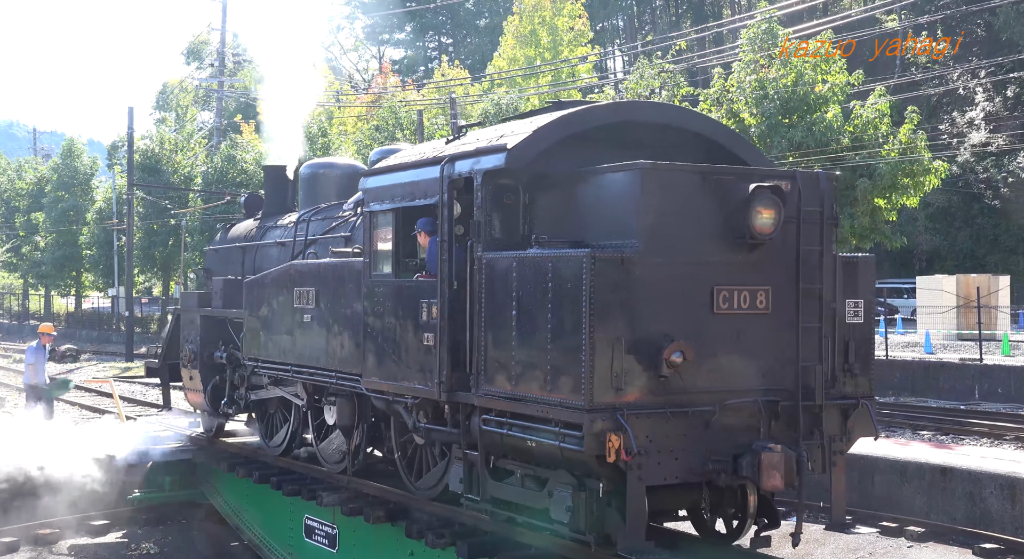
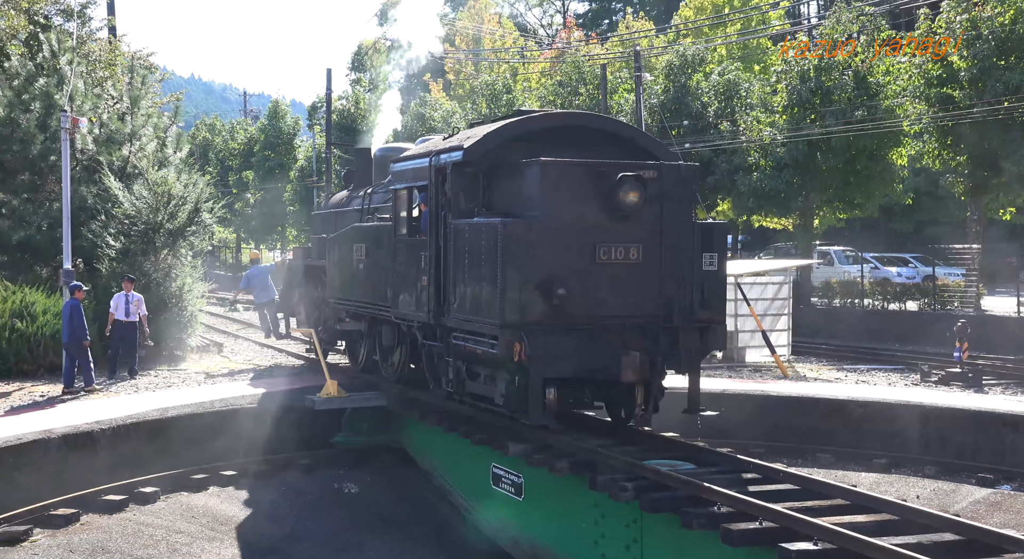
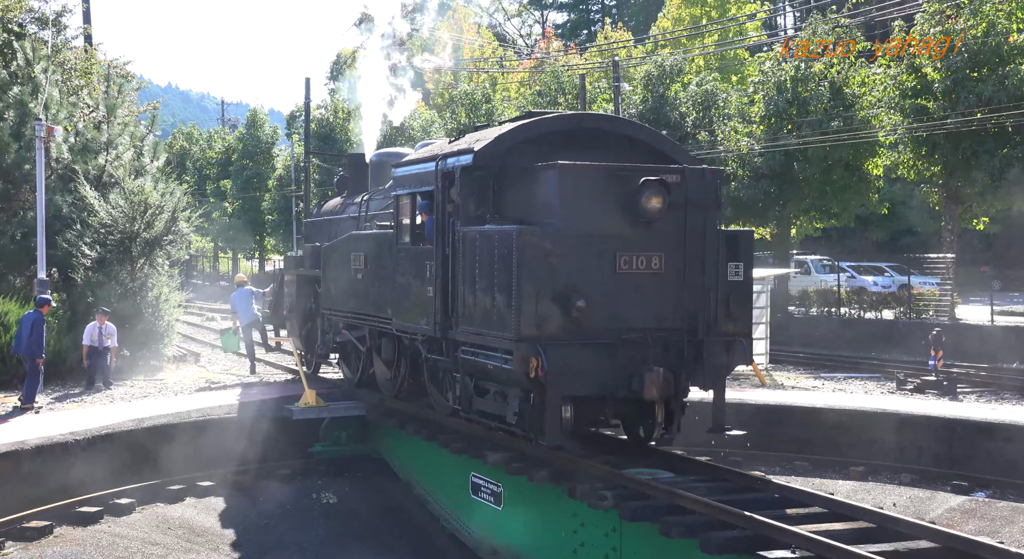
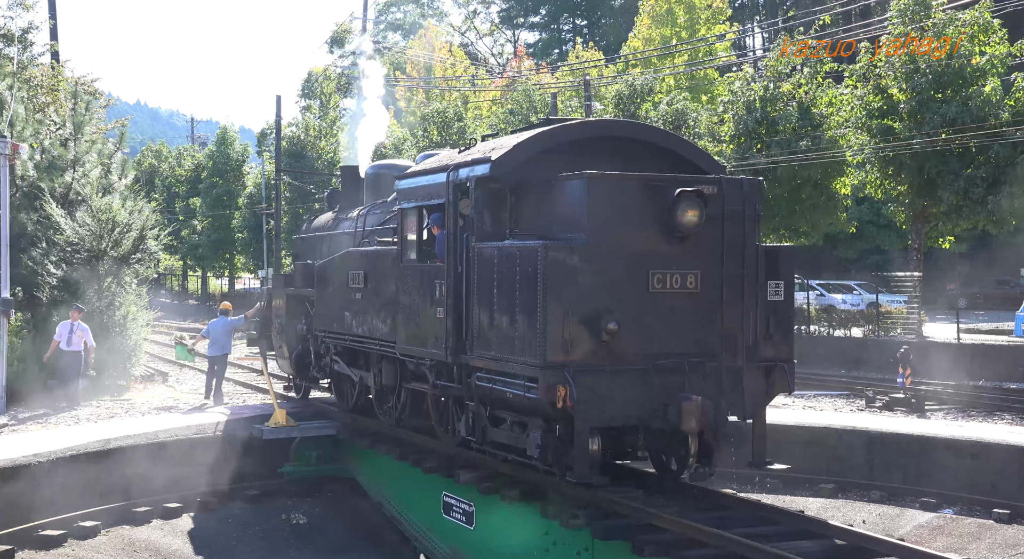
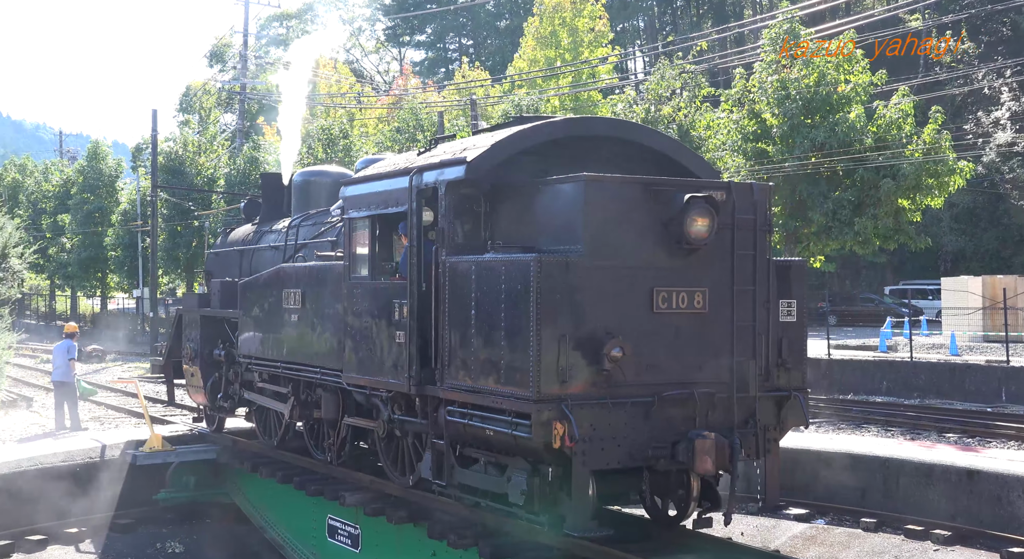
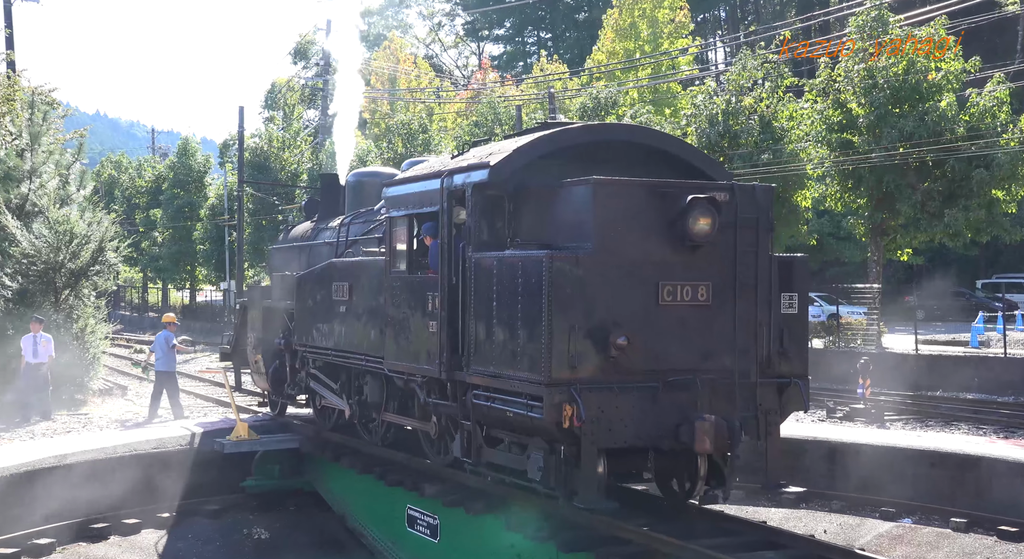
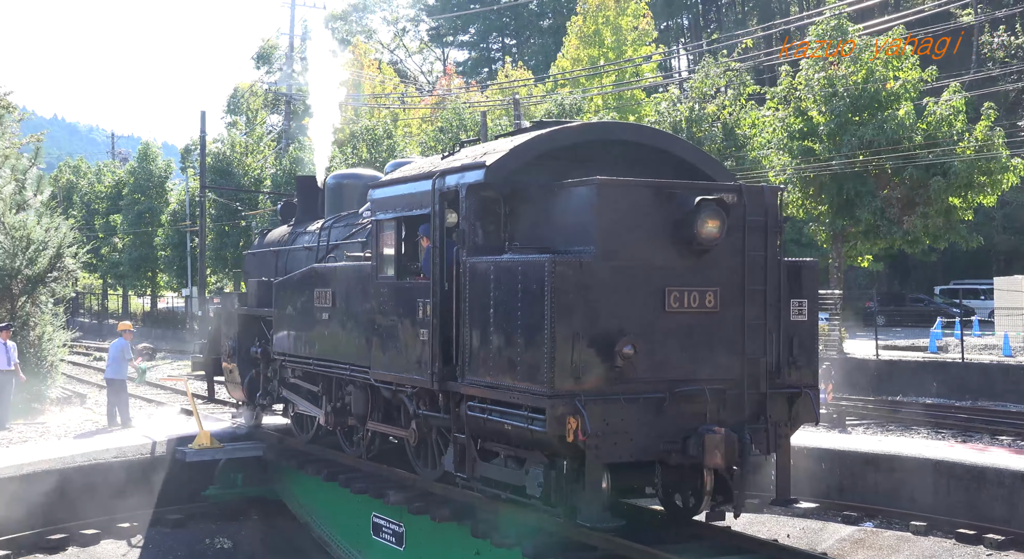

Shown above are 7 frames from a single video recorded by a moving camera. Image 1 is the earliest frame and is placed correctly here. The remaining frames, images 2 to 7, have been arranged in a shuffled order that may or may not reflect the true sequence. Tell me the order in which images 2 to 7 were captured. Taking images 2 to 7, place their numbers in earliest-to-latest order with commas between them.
5, 7, 6, 4, 3, 2
